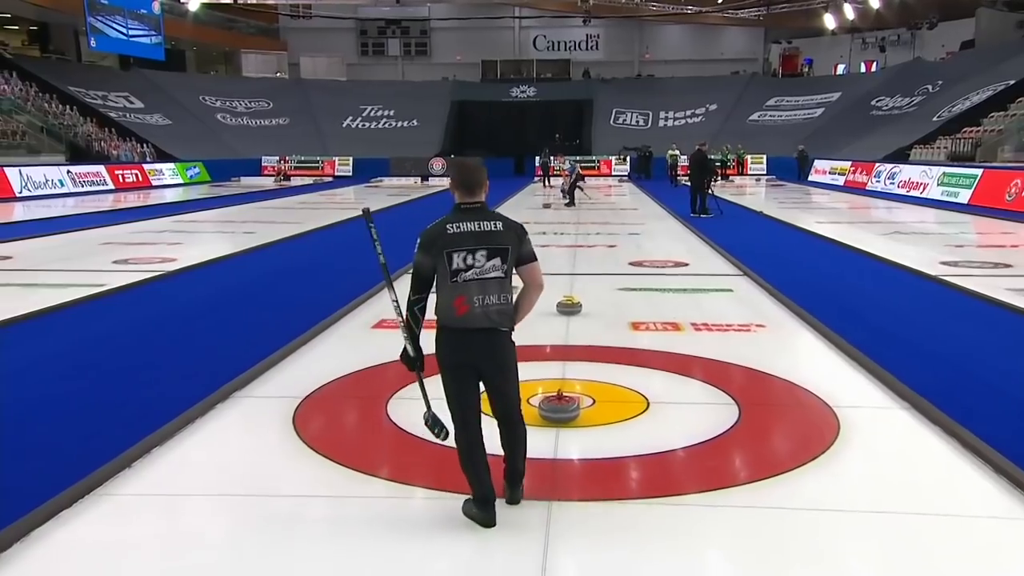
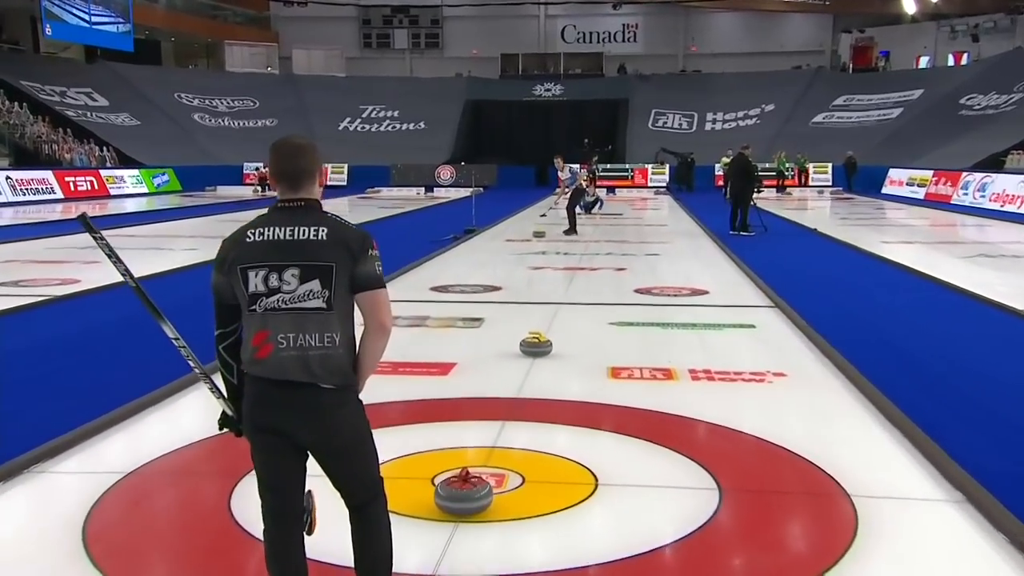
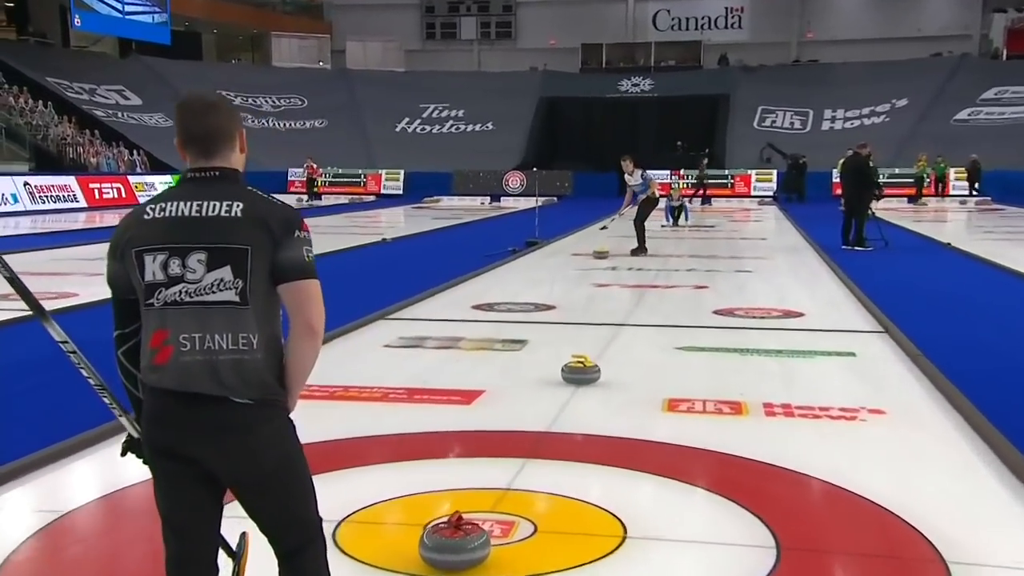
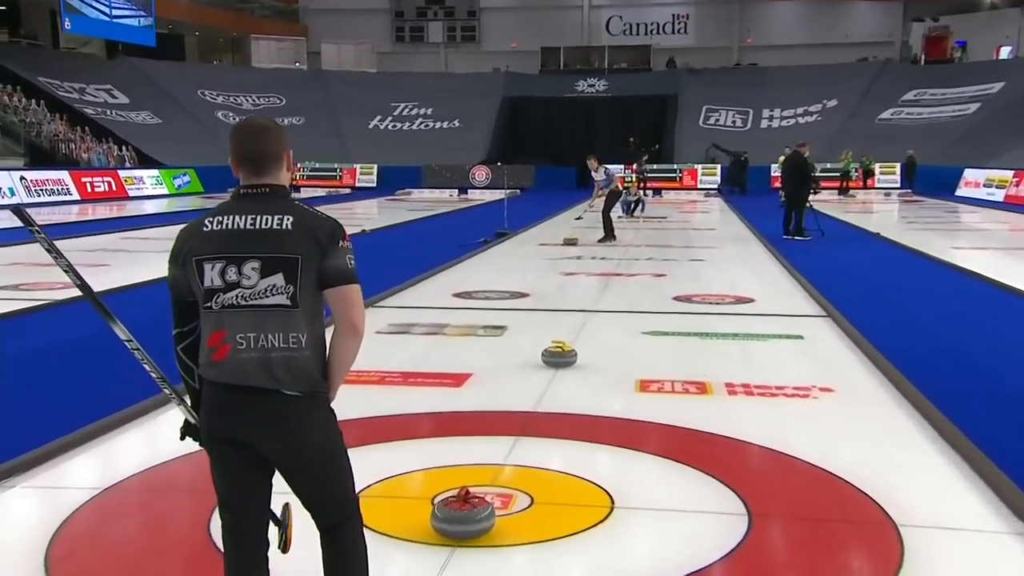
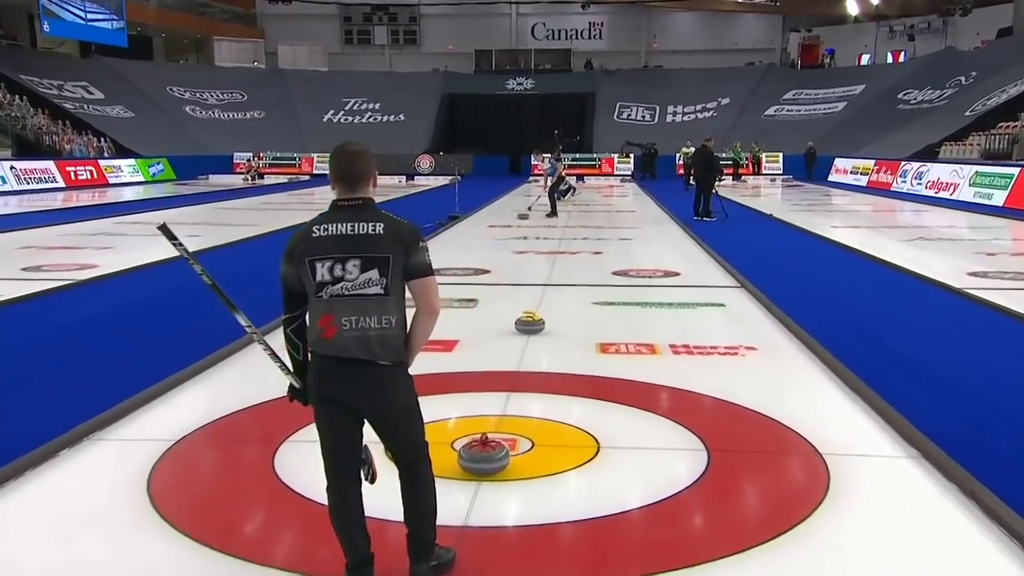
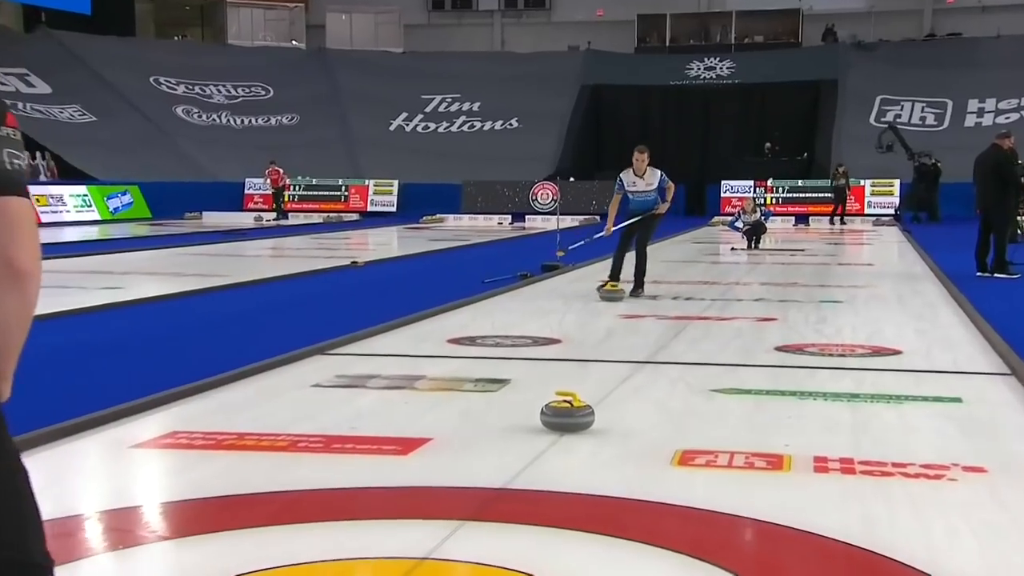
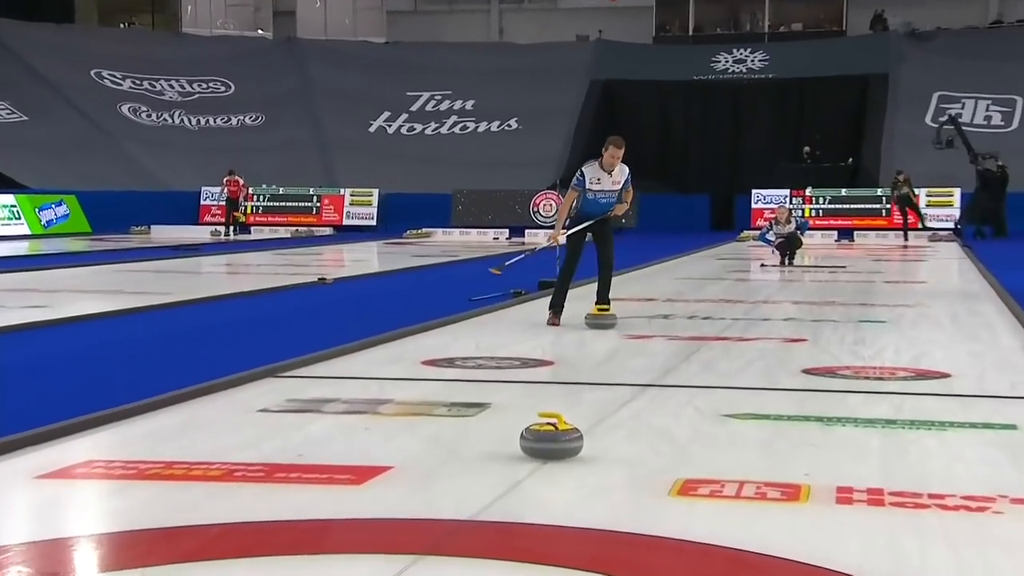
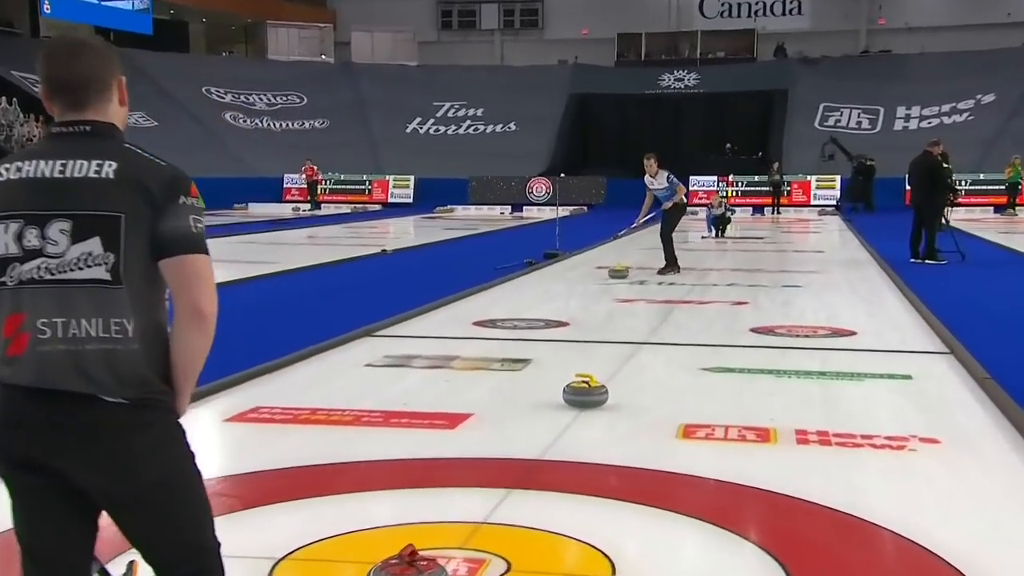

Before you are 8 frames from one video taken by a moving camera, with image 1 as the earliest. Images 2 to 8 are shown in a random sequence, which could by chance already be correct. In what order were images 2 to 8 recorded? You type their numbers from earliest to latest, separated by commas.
5, 2, 4, 3, 8, 6, 7
